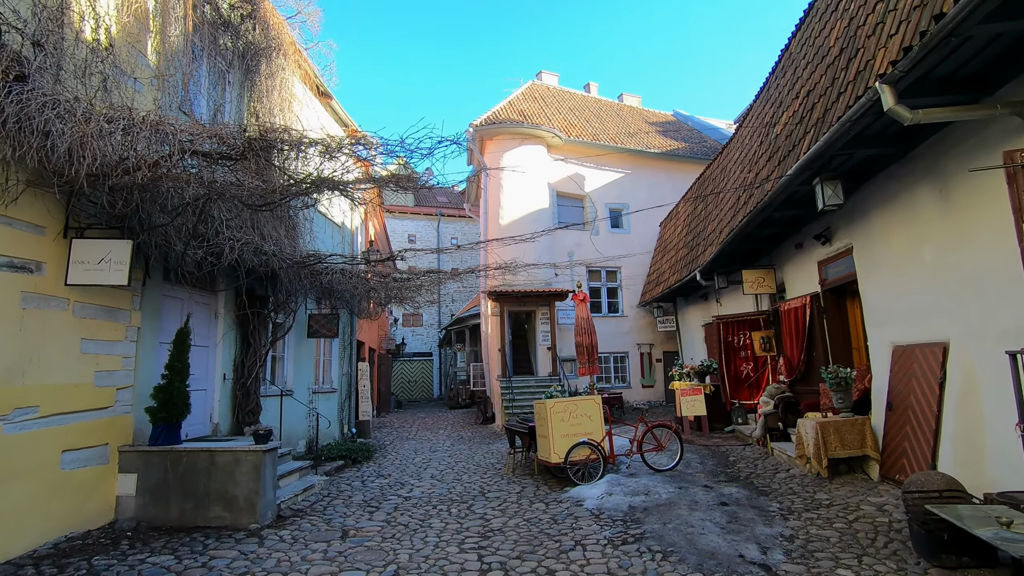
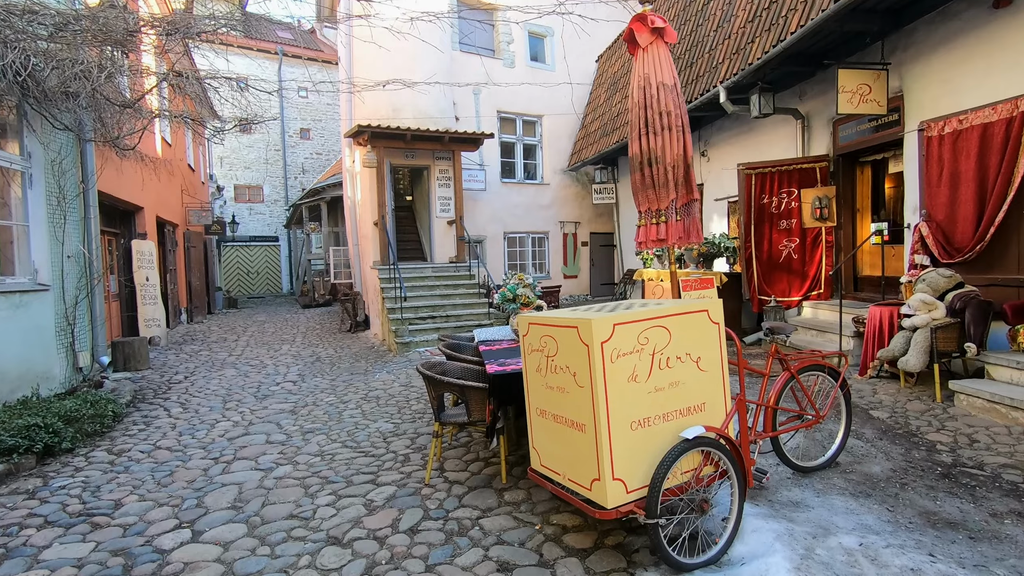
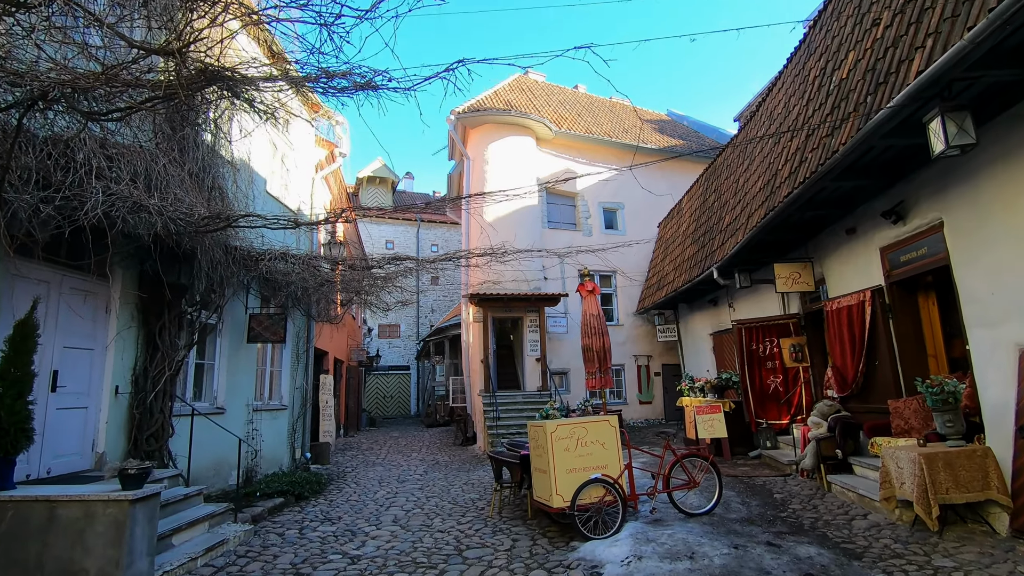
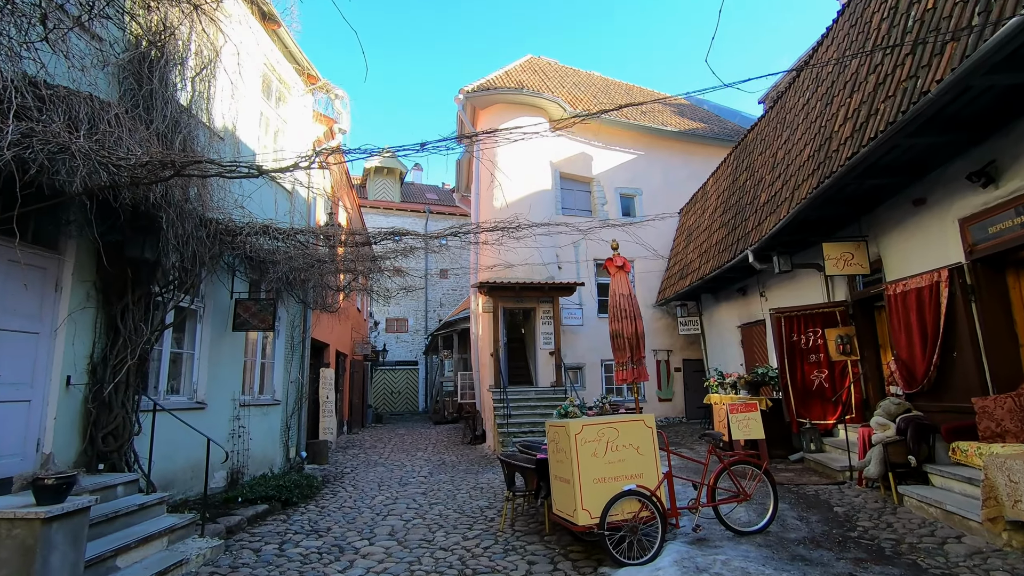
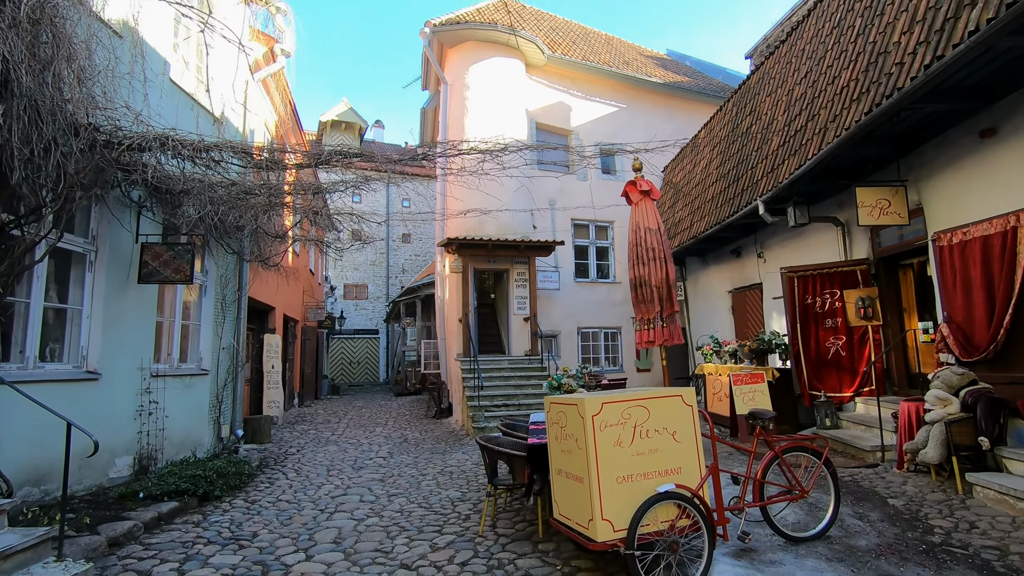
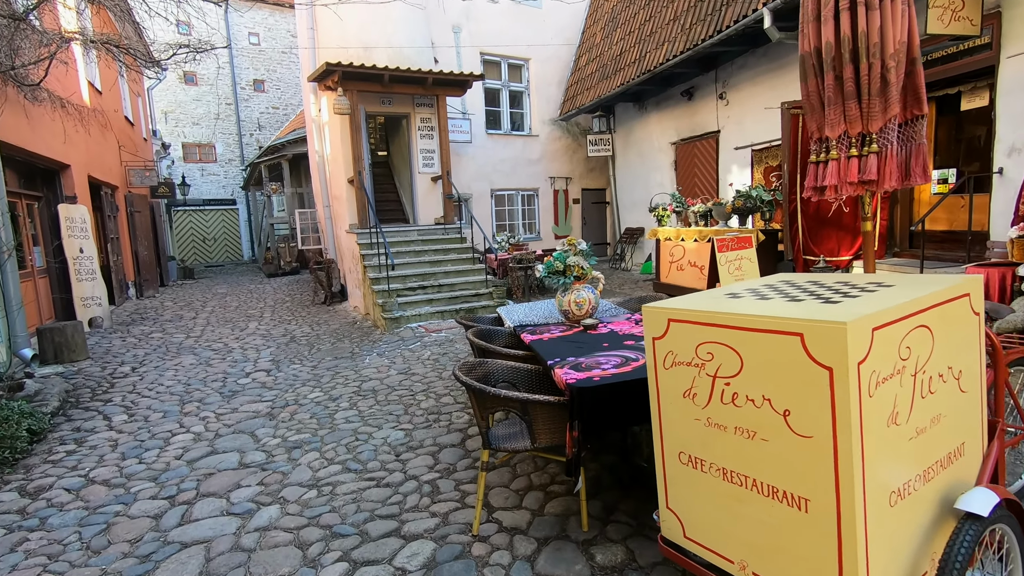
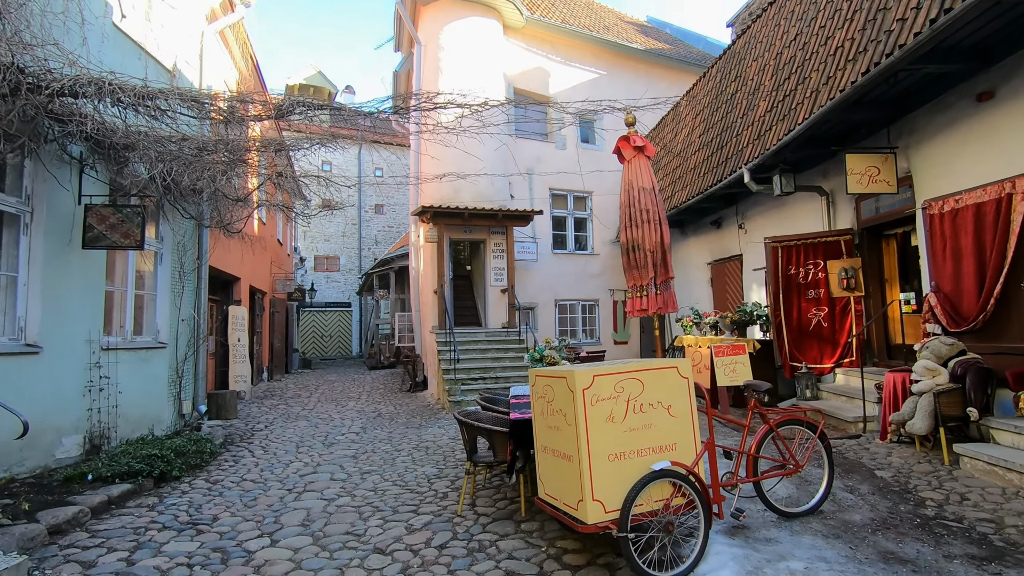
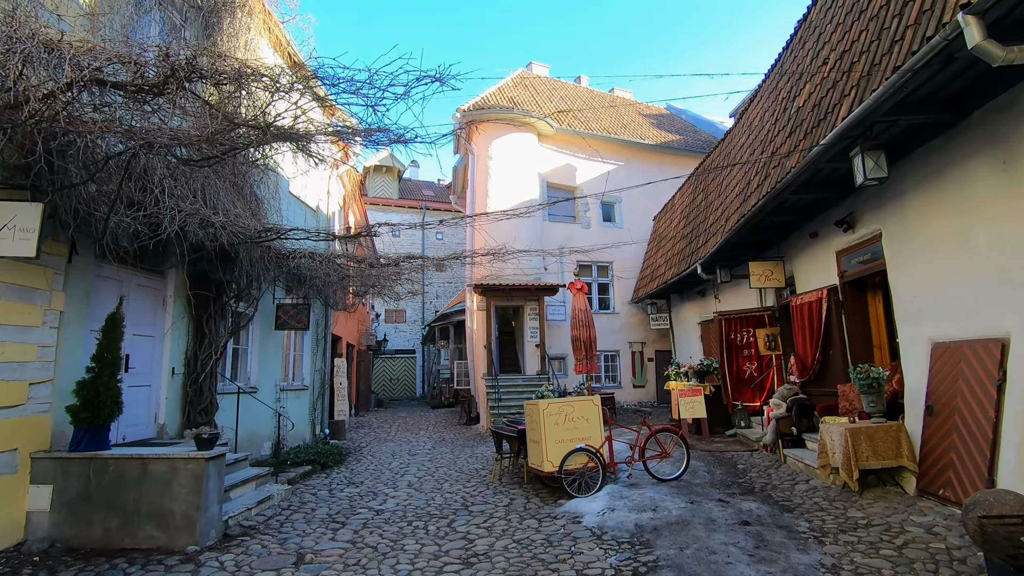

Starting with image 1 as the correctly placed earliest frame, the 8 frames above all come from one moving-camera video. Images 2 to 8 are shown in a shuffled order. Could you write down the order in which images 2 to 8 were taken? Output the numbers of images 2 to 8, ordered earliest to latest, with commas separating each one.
8, 3, 4, 5, 7, 2, 6
